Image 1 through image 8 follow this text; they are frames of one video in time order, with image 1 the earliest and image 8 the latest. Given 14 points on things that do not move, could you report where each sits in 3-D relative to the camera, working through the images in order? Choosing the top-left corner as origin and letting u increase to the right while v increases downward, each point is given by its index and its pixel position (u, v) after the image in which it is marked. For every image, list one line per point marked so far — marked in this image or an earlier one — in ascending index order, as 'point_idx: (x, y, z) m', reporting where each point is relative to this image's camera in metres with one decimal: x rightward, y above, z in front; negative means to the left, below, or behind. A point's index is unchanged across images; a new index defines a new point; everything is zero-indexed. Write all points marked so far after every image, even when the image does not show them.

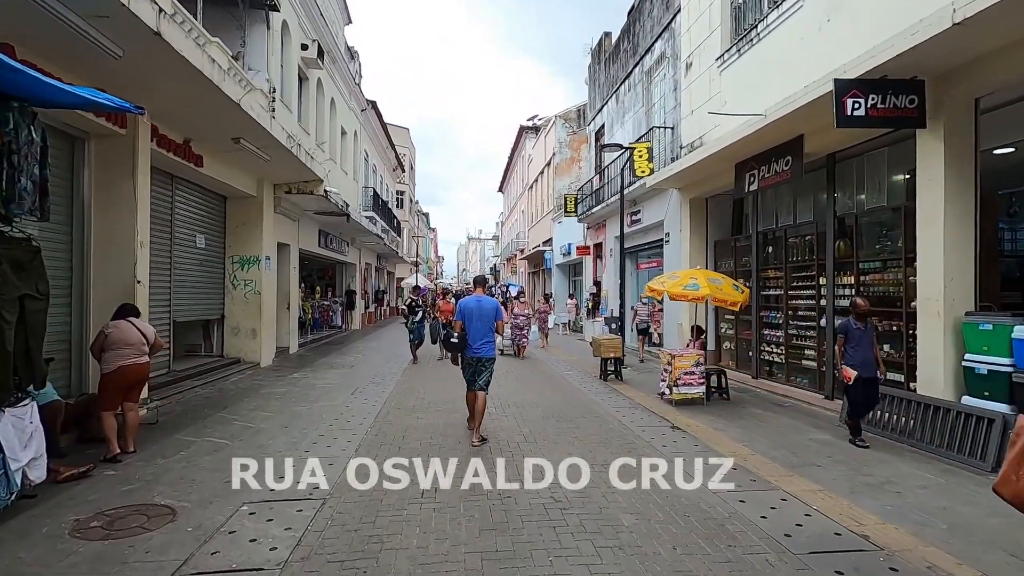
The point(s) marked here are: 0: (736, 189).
0: (+4.5, +2.0, +10.8) m
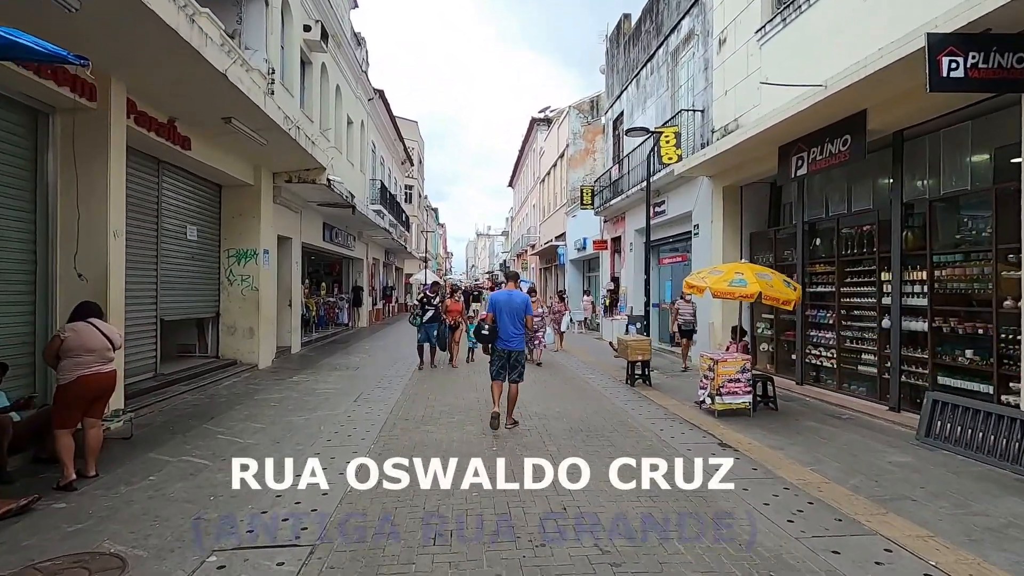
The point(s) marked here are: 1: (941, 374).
0: (+4.9, +2.0, +9.7) m
1: (+5.7, -1.2, +7.2) m
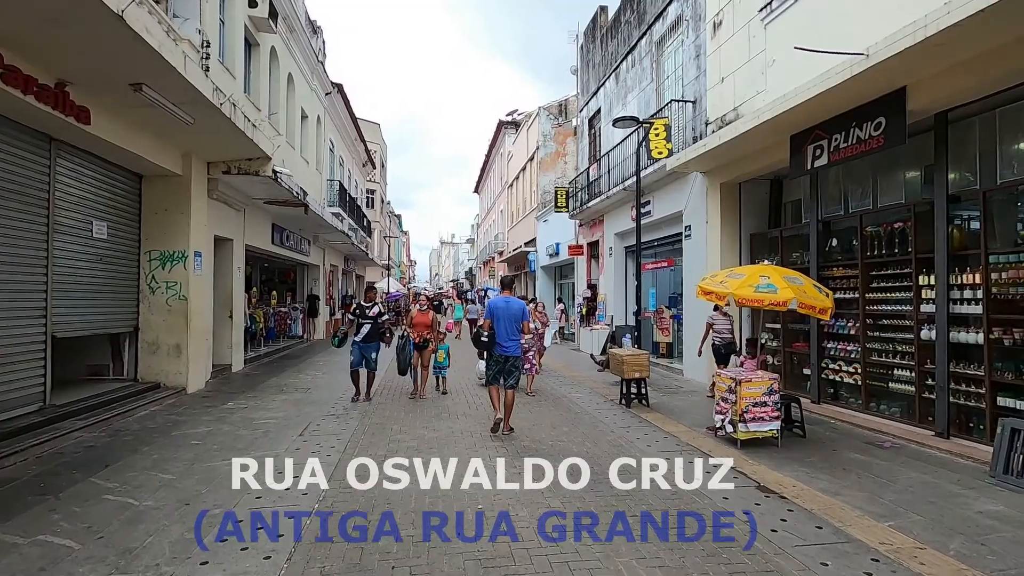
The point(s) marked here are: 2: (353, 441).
0: (+4.5, +1.9, +8.6) m
1: (+5.6, -1.2, +6.1) m
2: (-2.1, -2.0, +6.9) m
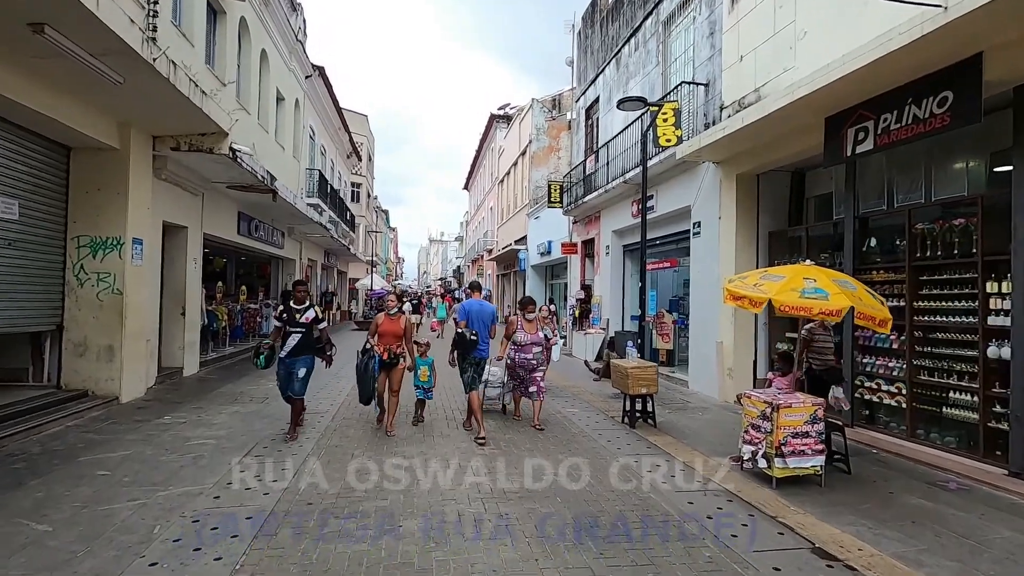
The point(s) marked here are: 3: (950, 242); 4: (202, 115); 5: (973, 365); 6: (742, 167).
0: (+4.4, +1.9, +7.5) m
1: (+5.5, -1.3, +5.0) m
2: (-2.2, -1.9, +5.6) m
3: (+5.2, +0.6, +6.4) m
4: (-5.0, +2.8, +8.6) m
5: (+5.2, -0.9, +6.1) m
6: (+4.1, +2.1, +9.5) m
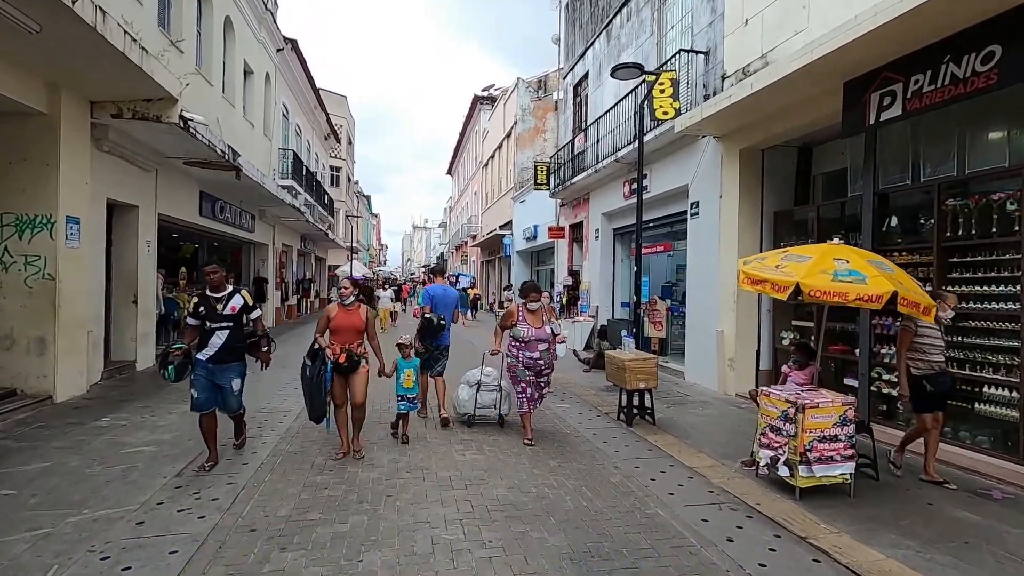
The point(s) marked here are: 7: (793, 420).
0: (+4.2, +2.1, +6.8) m
1: (+5.3, -1.2, +4.4) m
2: (-2.3, -1.8, +4.8) m
3: (+5.1, +0.7, +5.8) m
4: (-5.2, +3.0, +7.6) m
5: (+5.1, -0.7, +5.4) m
6: (+3.8, +2.4, +8.7) m
7: (+2.5, -1.2, +4.7) m
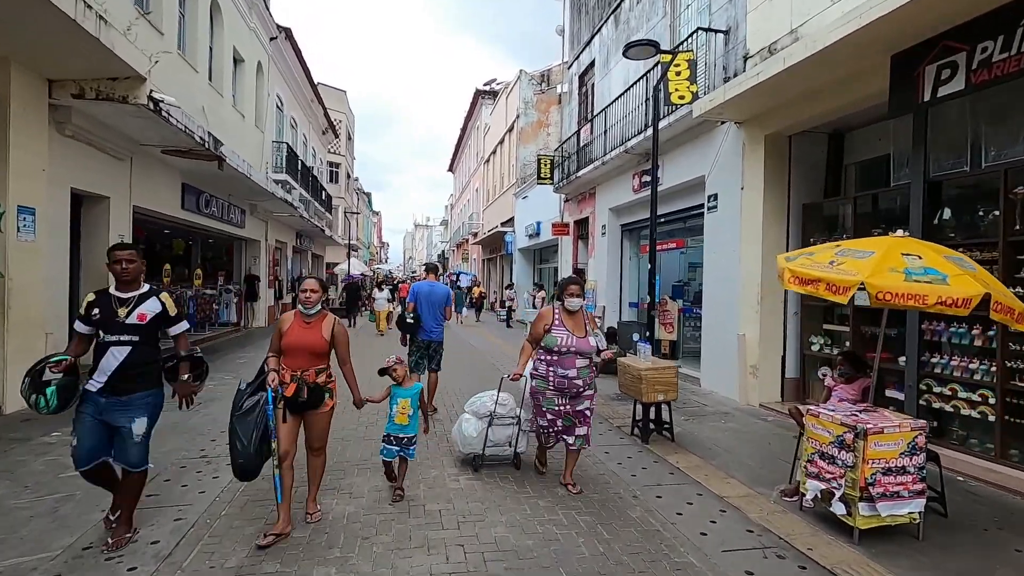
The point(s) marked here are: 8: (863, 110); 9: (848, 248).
0: (+4.2, +2.1, +6.0) m
1: (+5.3, -1.2, +3.6) m
2: (-2.3, -1.8, +4.0) m
3: (+5.1, +0.7, +5.0) m
4: (-5.2, +3.0, +6.9) m
5: (+5.1, -0.7, +4.6) m
6: (+3.9, +2.4, +7.9) m
7: (+2.5, -1.2, +3.9) m
8: (+4.6, +2.3, +7.0) m
9: (+2.6, +0.3, +4.1) m
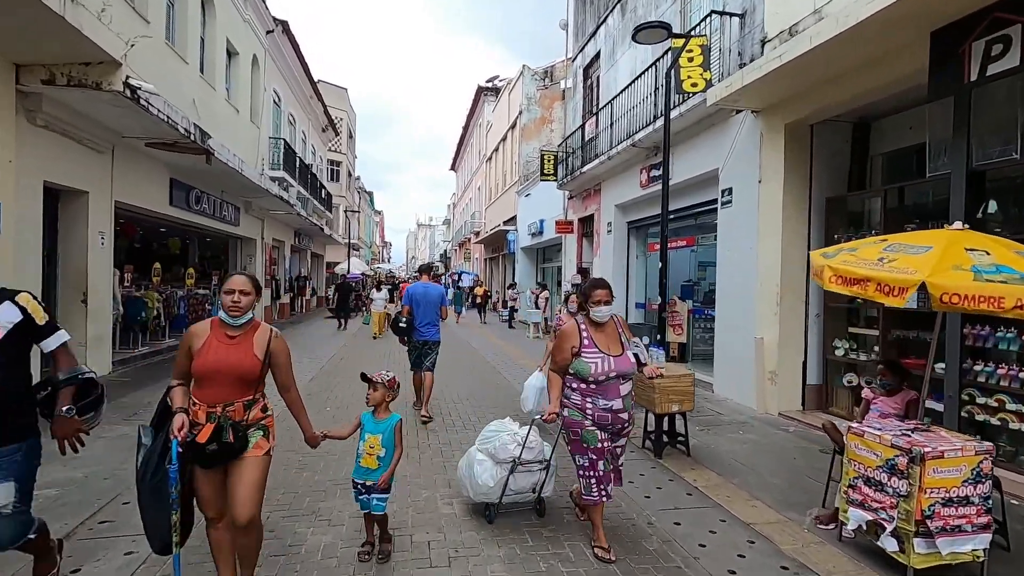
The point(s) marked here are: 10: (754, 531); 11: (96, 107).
0: (+4.2, +2.1, +5.4) m
1: (+5.3, -1.2, +3.0) m
2: (-2.3, -1.8, +3.5) m
3: (+5.1, +0.7, +4.4) m
4: (-5.2, +3.0, +6.4) m
5: (+5.1, -0.7, +4.1) m
6: (+3.9, +2.4, +7.4) m
7: (+2.5, -1.2, +3.4) m
8: (+4.6, +2.3, +6.4) m
9: (+2.6, +0.3, +3.5) m
10: (+1.9, -1.9, +4.1) m
11: (-6.0, +2.6, +7.7) m
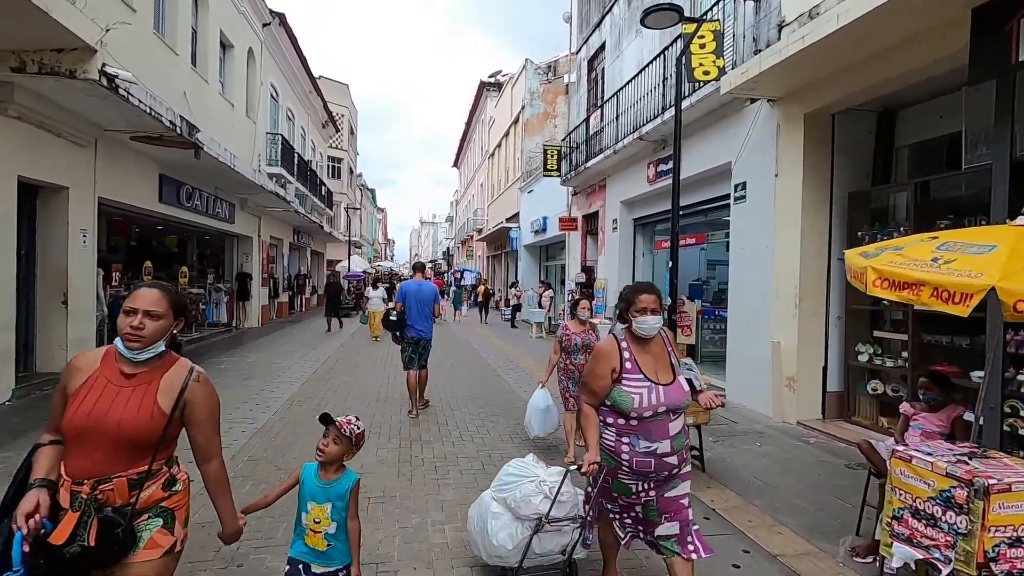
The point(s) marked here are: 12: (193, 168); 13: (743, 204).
0: (+4.2, +2.0, +4.9) m
1: (+5.3, -1.2, +2.5) m
2: (-2.3, -1.8, +3.1) m
3: (+5.1, +0.7, +3.9) m
4: (-5.2, +3.0, +5.9) m
5: (+5.1, -0.7, +3.6) m
6: (+3.9, +2.4, +6.9) m
7: (+2.5, -1.2, +2.9) m
8: (+4.6, +2.3, +5.9) m
9: (+2.6, +0.3, +3.1) m
10: (+1.9, -1.9, +3.7) m
11: (-6.0, +2.6, +7.3) m
12: (-7.1, +2.7, +11.8) m
13: (+3.5, +1.3, +8.1) m
